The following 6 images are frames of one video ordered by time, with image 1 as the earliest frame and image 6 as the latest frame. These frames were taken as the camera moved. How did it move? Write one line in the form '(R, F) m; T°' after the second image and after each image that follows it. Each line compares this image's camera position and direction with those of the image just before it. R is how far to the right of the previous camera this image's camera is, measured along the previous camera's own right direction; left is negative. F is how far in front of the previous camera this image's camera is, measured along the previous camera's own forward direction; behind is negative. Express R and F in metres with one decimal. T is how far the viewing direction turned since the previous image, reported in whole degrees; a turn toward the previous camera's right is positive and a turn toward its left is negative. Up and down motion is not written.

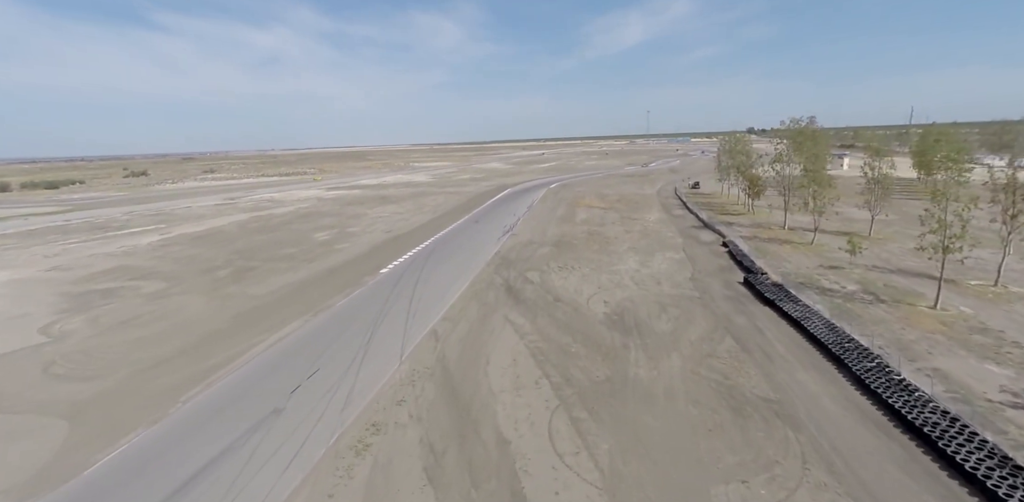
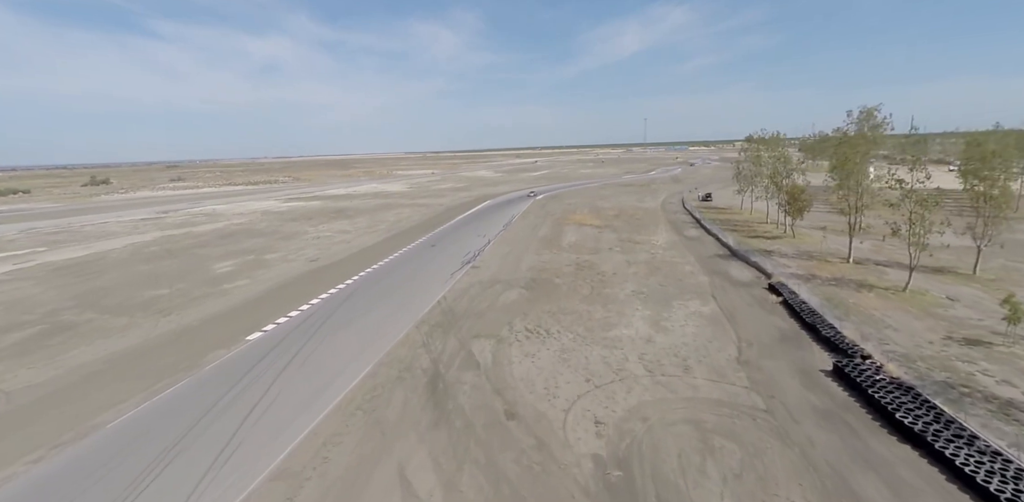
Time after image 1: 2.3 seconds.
(+1.6, +6.7) m; 0°
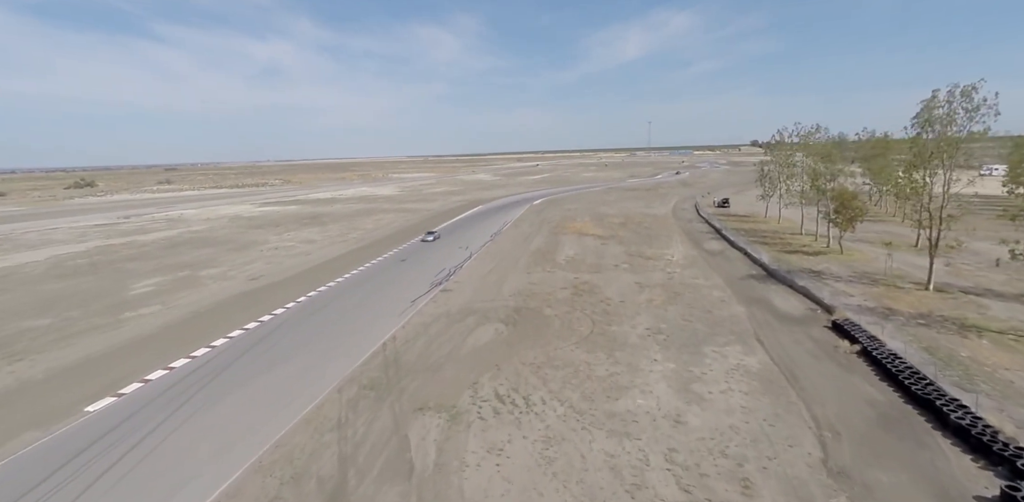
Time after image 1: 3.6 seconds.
(+0.7, +3.8) m; 0°
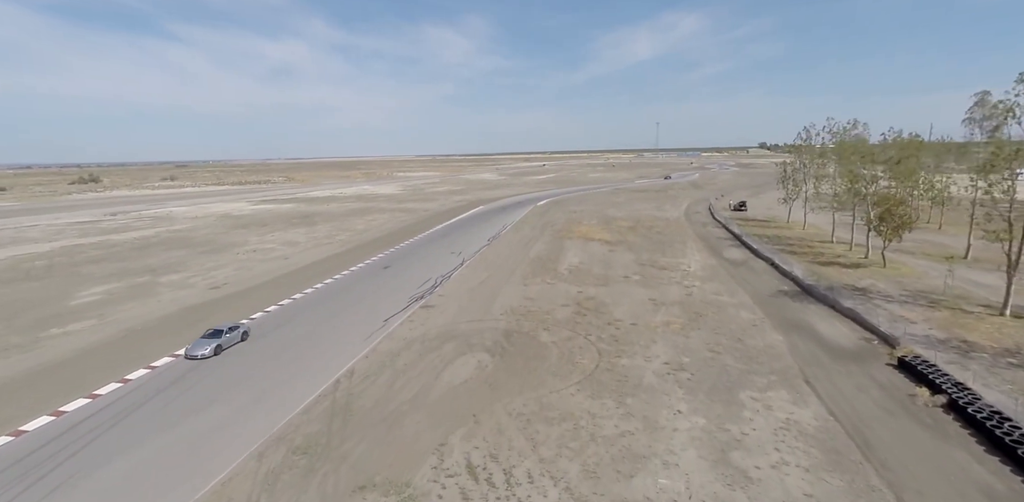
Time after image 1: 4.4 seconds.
(+0.4, +2.1) m; -1°
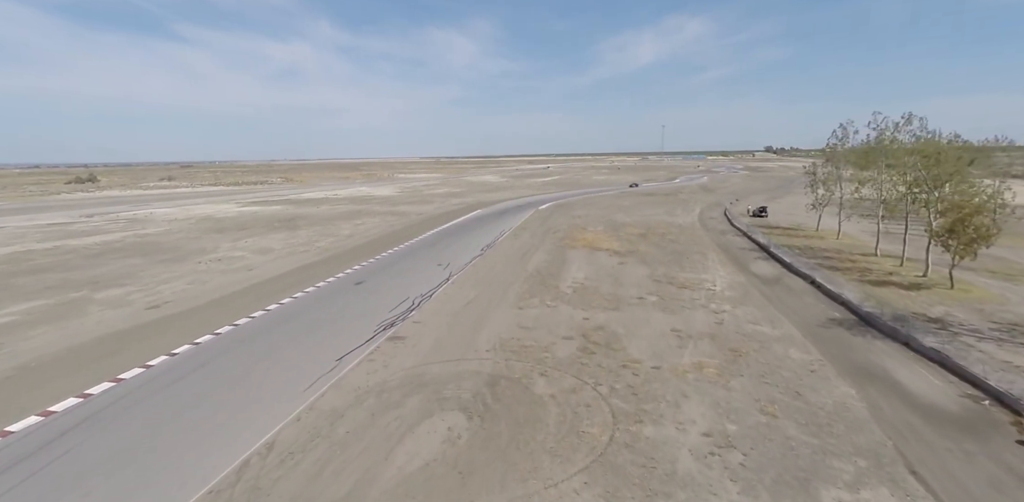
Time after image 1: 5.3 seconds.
(+0.3, +2.5) m; -1°
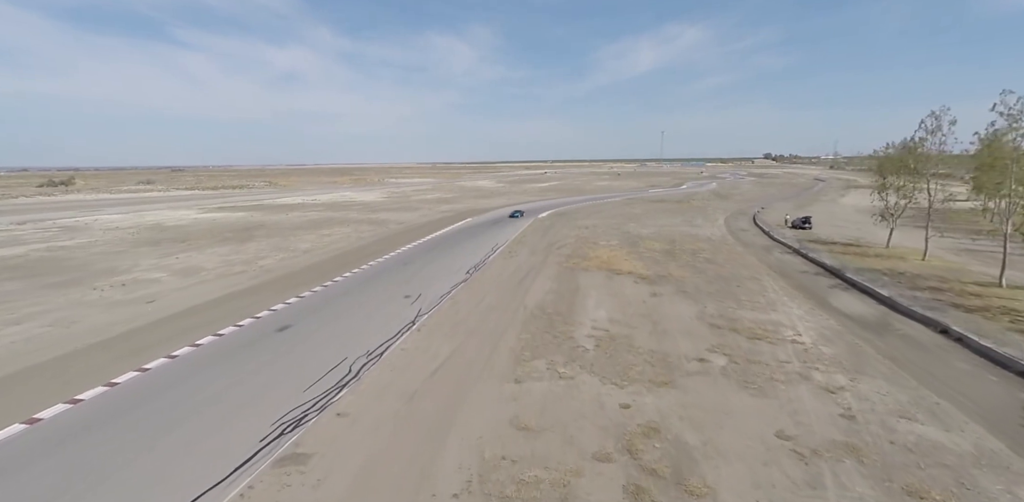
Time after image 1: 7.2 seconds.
(+0.1, +4.5) m; 0°
